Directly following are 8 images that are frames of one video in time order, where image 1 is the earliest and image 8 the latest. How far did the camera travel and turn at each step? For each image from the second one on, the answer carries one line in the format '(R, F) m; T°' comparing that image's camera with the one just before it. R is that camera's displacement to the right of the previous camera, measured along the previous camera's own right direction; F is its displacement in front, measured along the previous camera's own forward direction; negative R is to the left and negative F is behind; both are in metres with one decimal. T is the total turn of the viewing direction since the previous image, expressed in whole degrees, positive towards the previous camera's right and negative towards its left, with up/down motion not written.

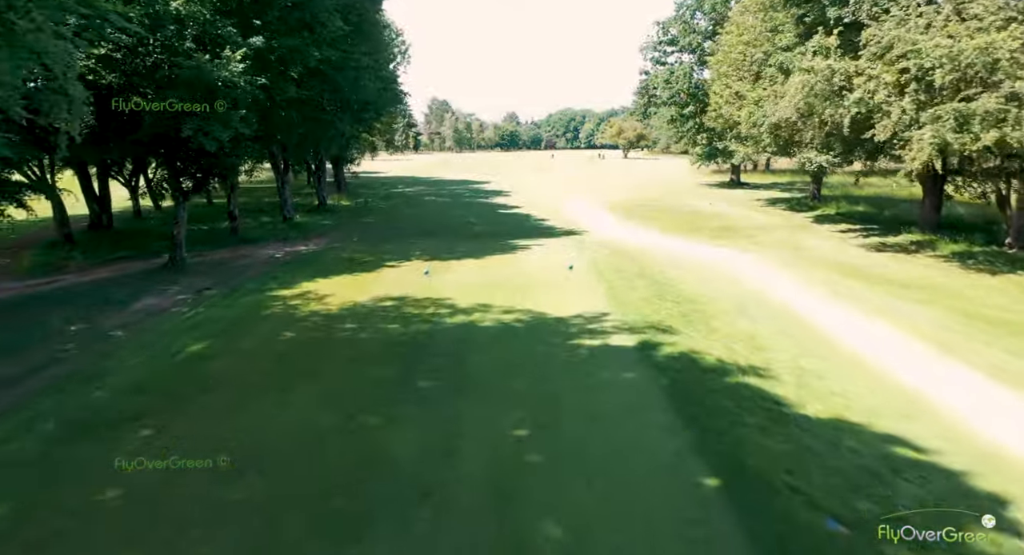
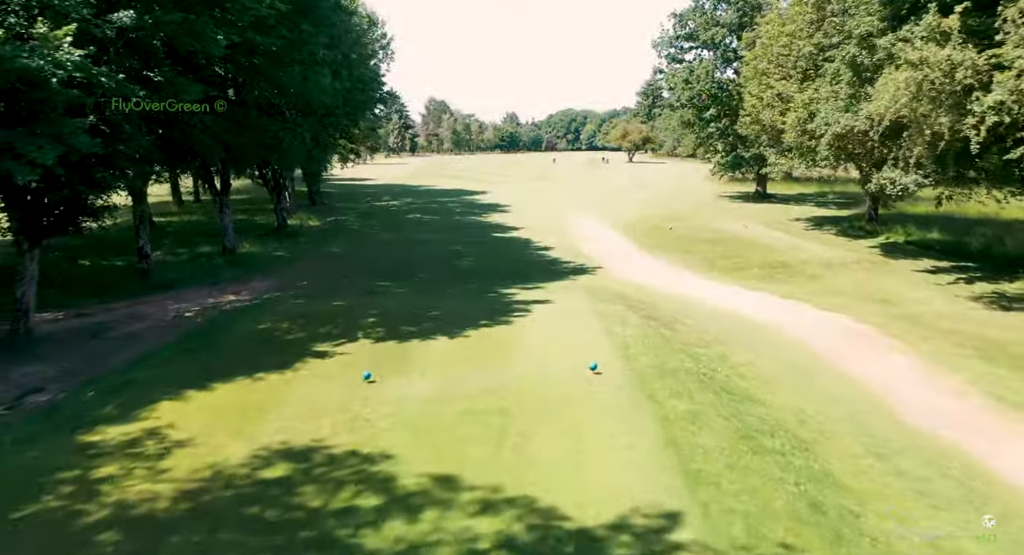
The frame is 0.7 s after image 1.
(+0.2, +5.7) m; 0°
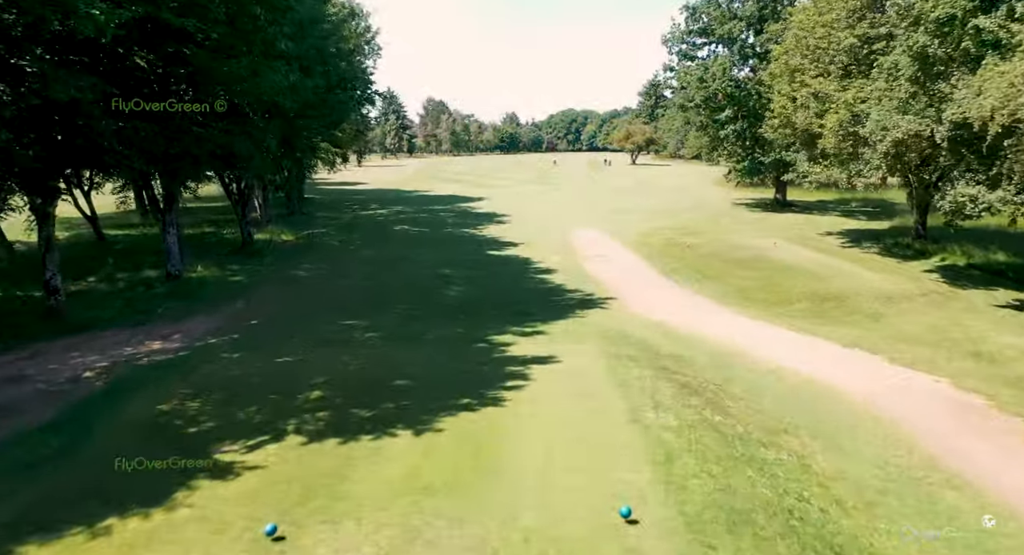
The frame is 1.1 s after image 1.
(+0.1, +3.6) m; 0°
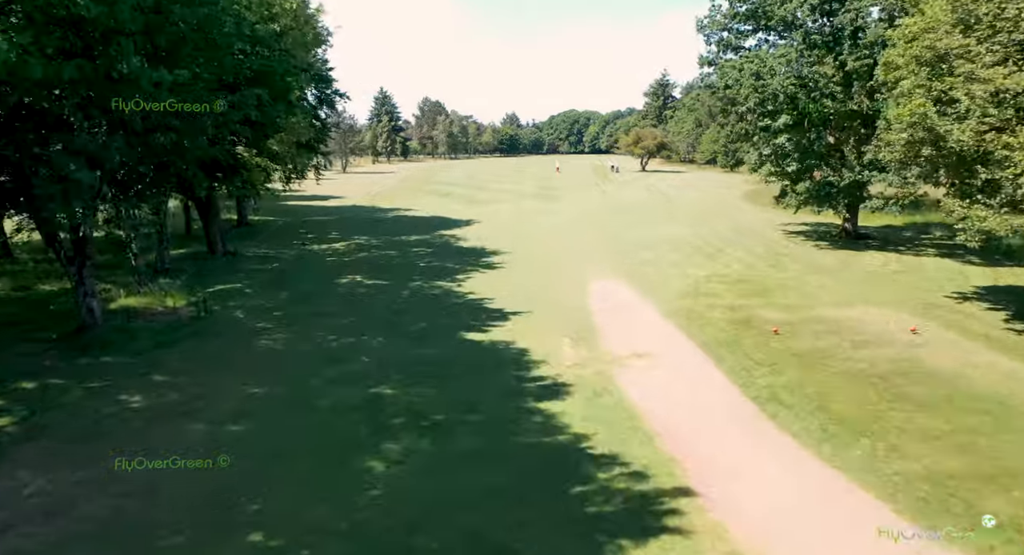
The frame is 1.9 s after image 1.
(+0.3, +9.6) m; 0°
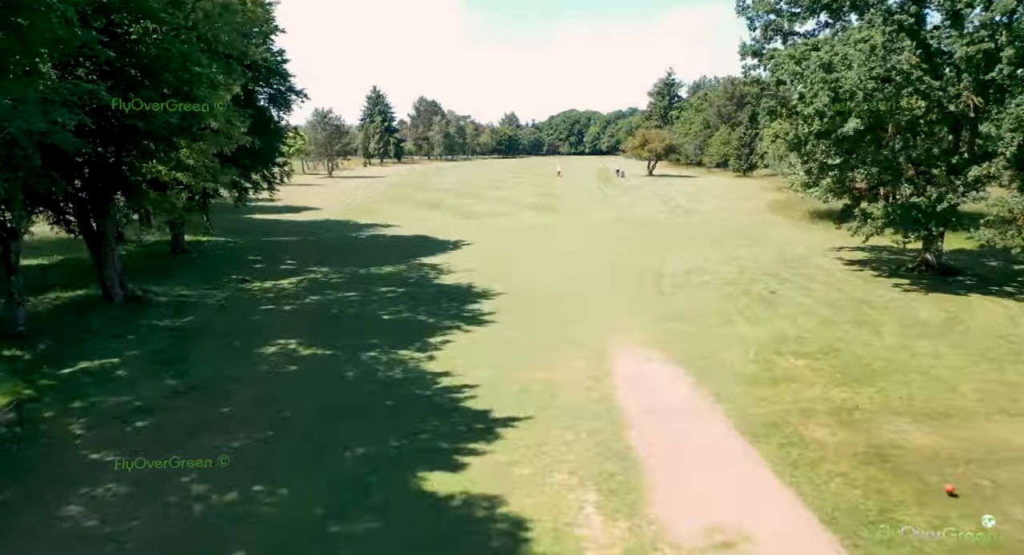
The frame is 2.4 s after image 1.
(+0.2, +7.2) m; 0°
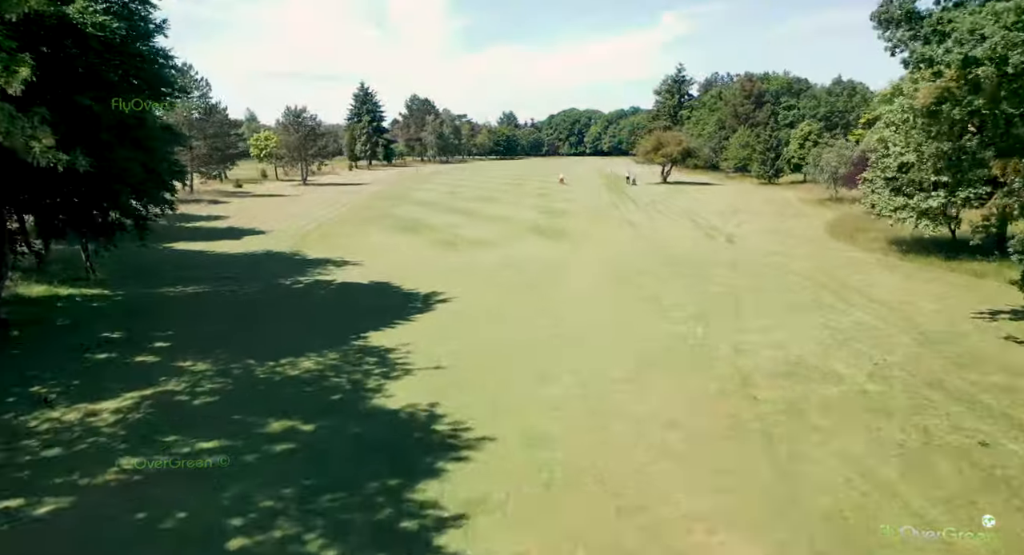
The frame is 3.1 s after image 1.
(+0.2, +11.5) m; 0°
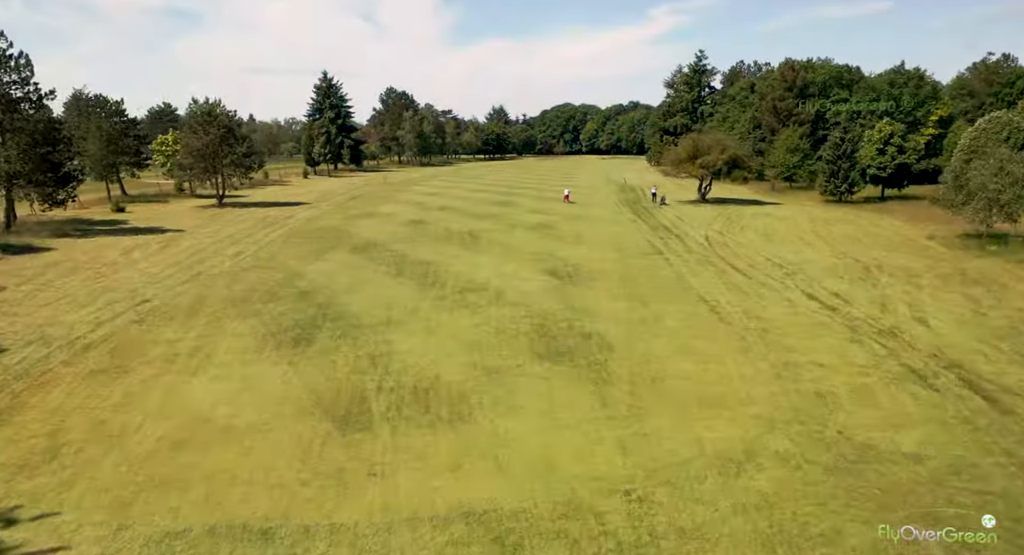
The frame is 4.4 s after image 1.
(+0.2, +24.5) m; +1°
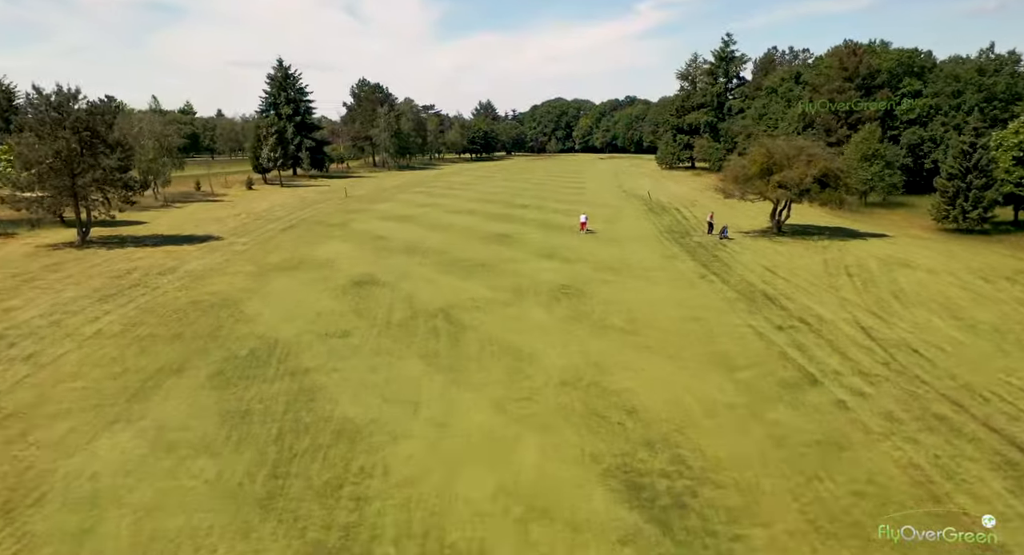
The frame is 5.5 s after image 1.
(-1.0, +22.8) m; +1°
